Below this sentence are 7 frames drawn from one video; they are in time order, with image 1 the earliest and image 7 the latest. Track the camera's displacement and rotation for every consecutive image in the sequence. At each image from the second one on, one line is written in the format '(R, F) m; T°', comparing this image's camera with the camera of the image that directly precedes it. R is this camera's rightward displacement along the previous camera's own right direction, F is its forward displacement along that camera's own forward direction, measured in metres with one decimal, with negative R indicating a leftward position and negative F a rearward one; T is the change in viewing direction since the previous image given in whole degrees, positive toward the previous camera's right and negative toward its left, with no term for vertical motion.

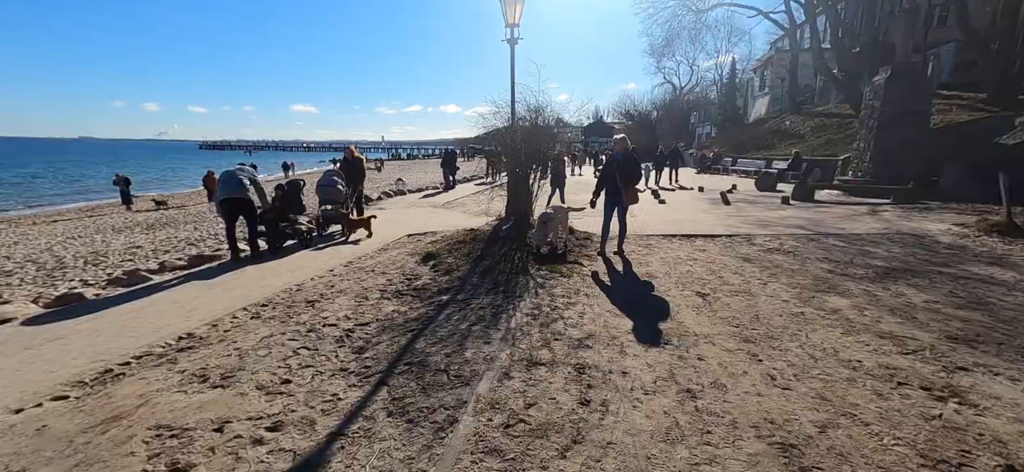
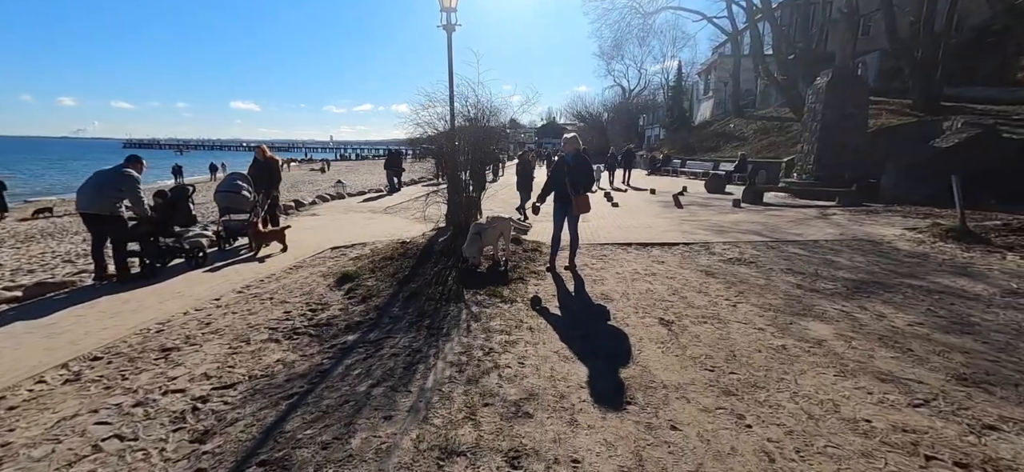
(+0.3, +0.9) m; +6°
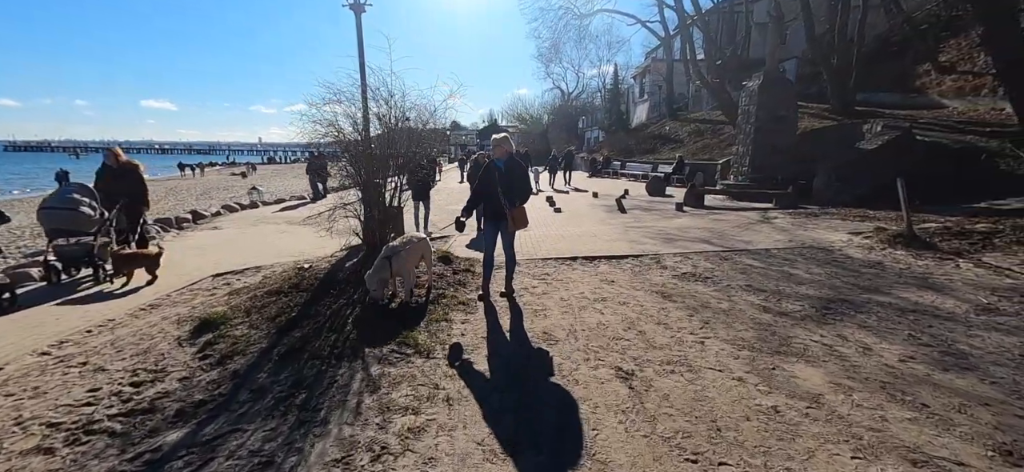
(+0.3, +1.0) m; +7°
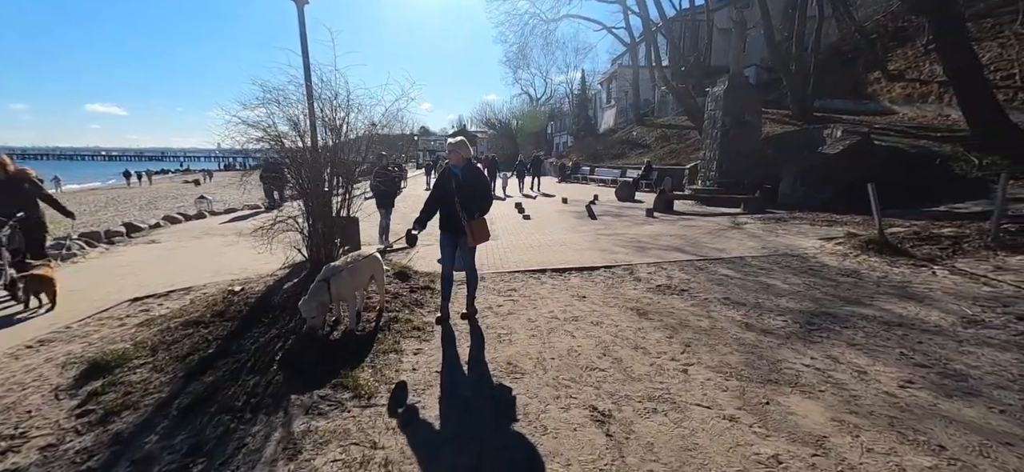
(+0.1, +0.5) m; +4°
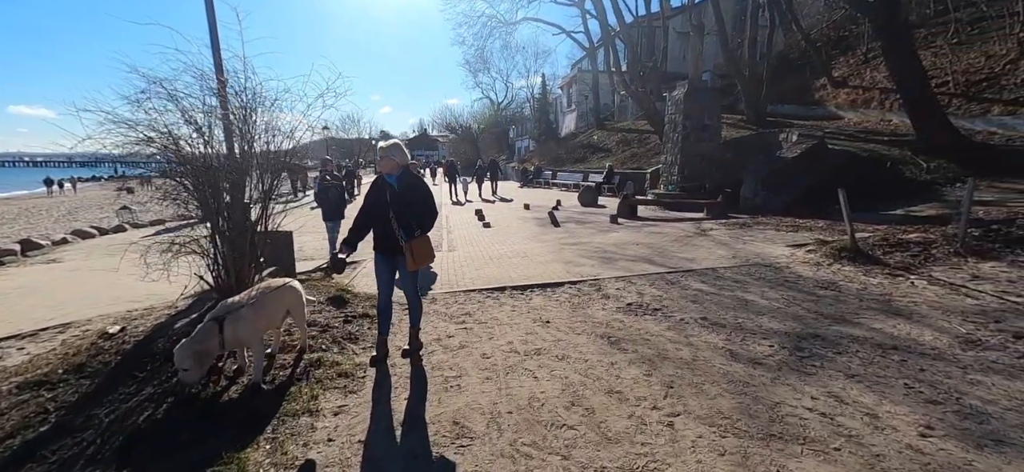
(+0.1, +0.7) m; +5°
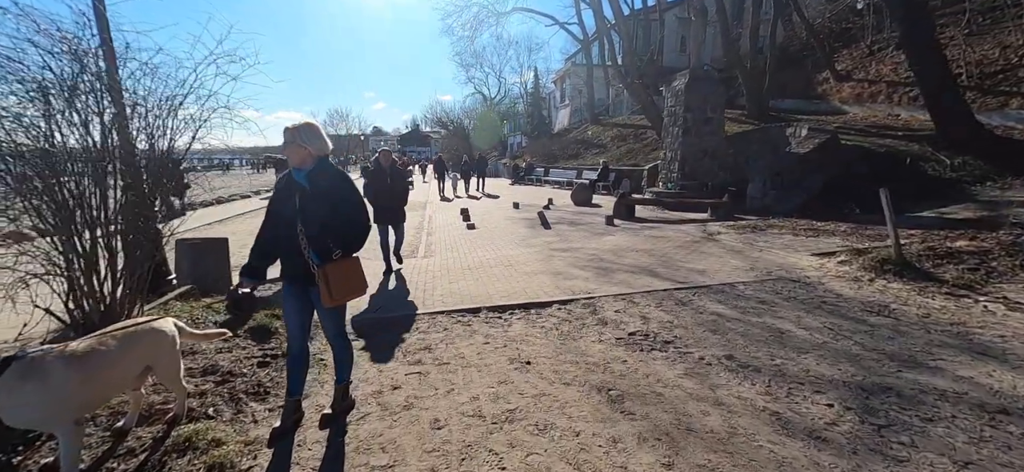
(+0.2, +1.1) m; +1°
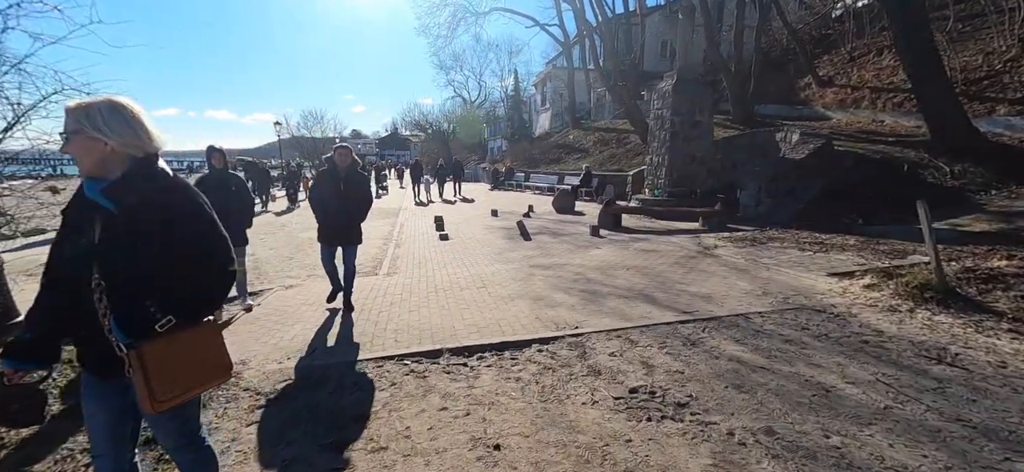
(+0.1, +1.0) m; +2°
